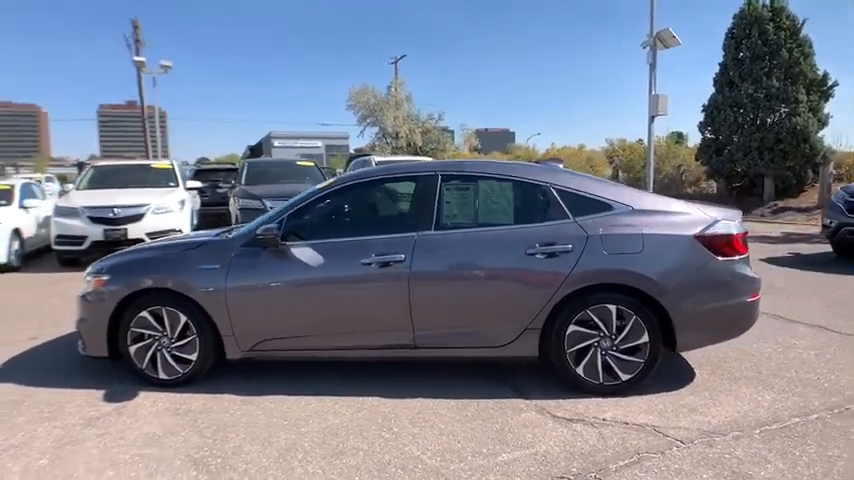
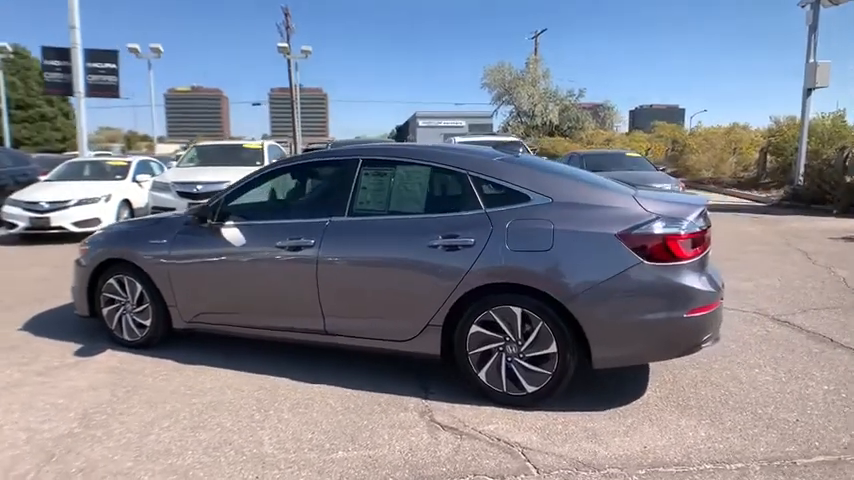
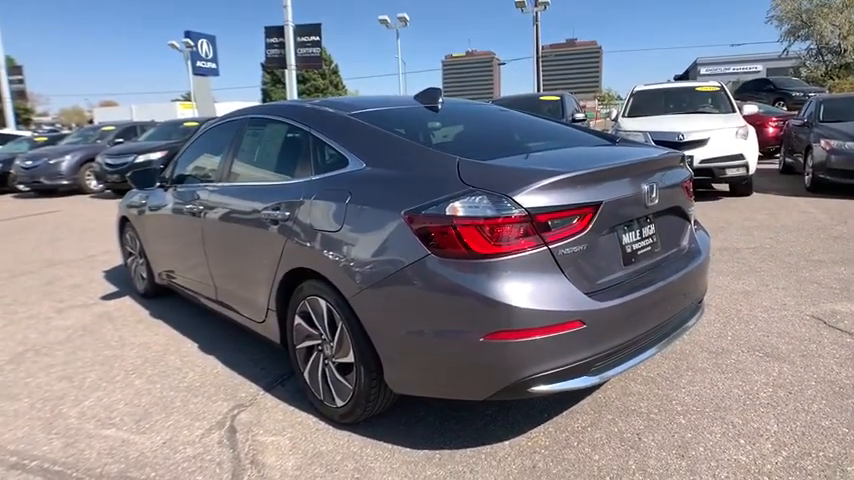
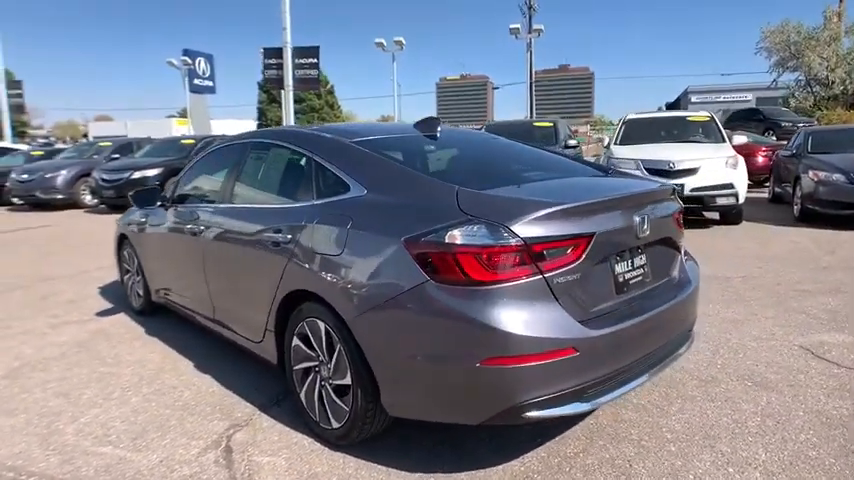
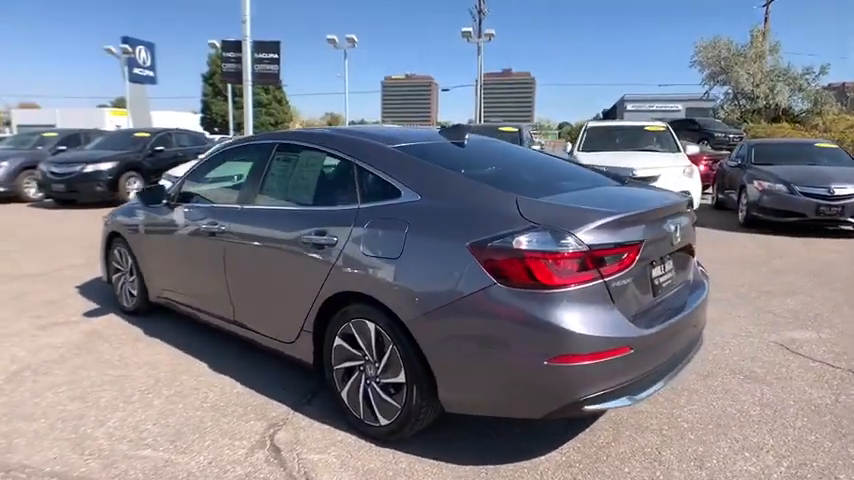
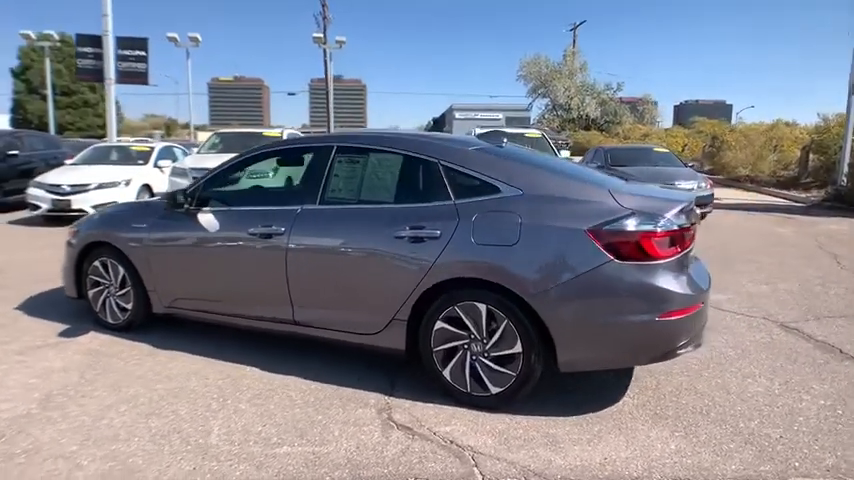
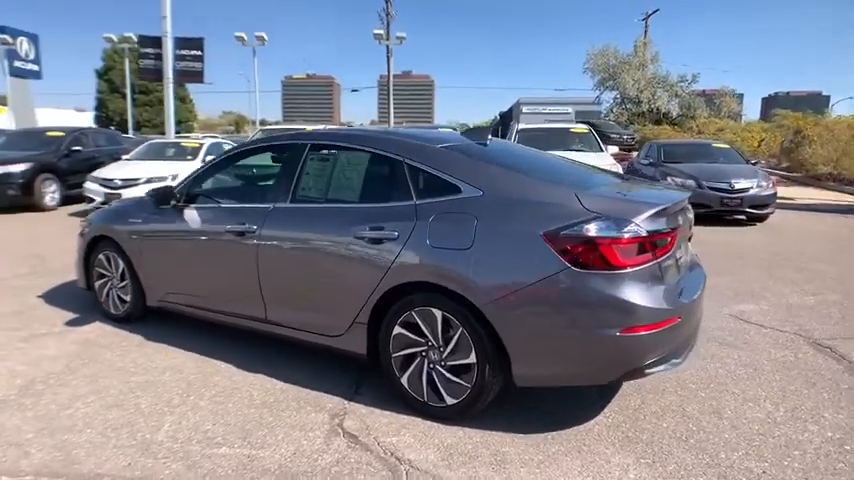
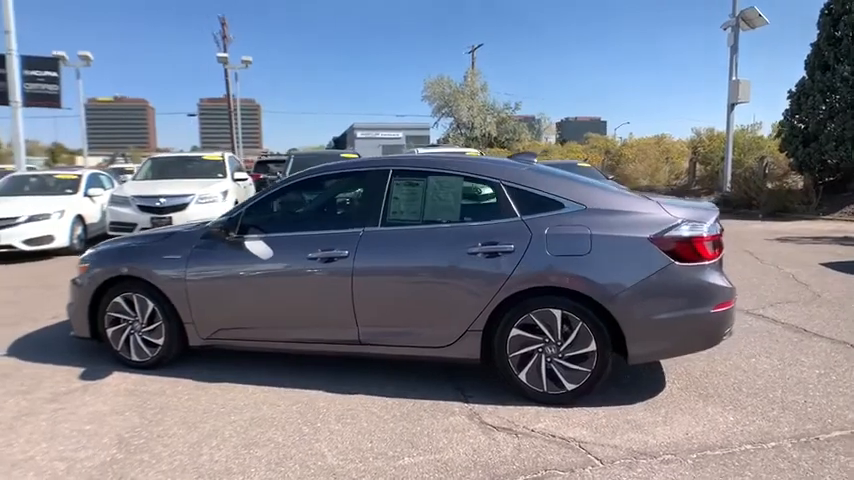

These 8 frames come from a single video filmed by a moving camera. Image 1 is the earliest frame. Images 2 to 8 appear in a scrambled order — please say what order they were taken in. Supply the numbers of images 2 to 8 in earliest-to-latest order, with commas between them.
8, 2, 6, 7, 5, 4, 3
